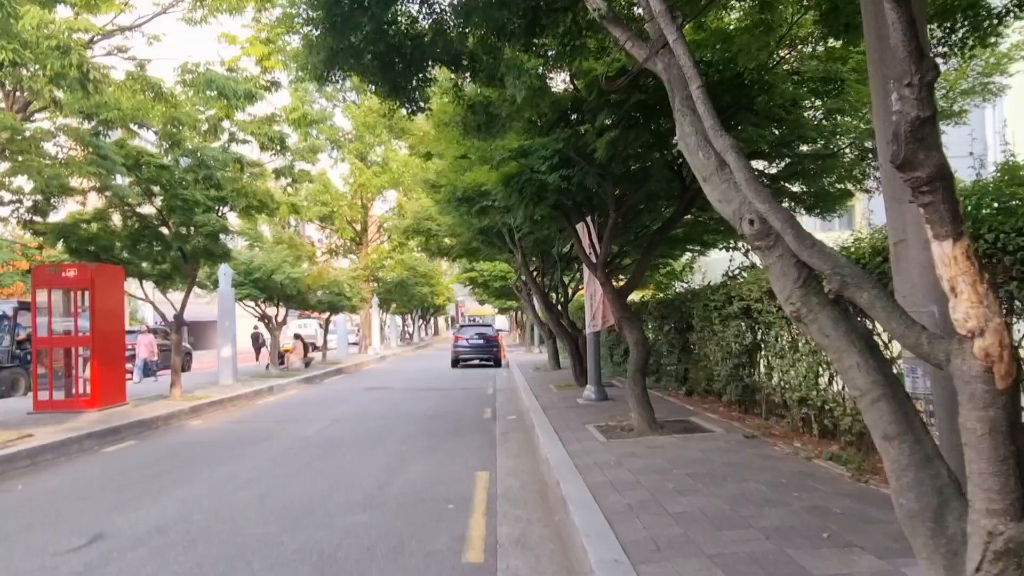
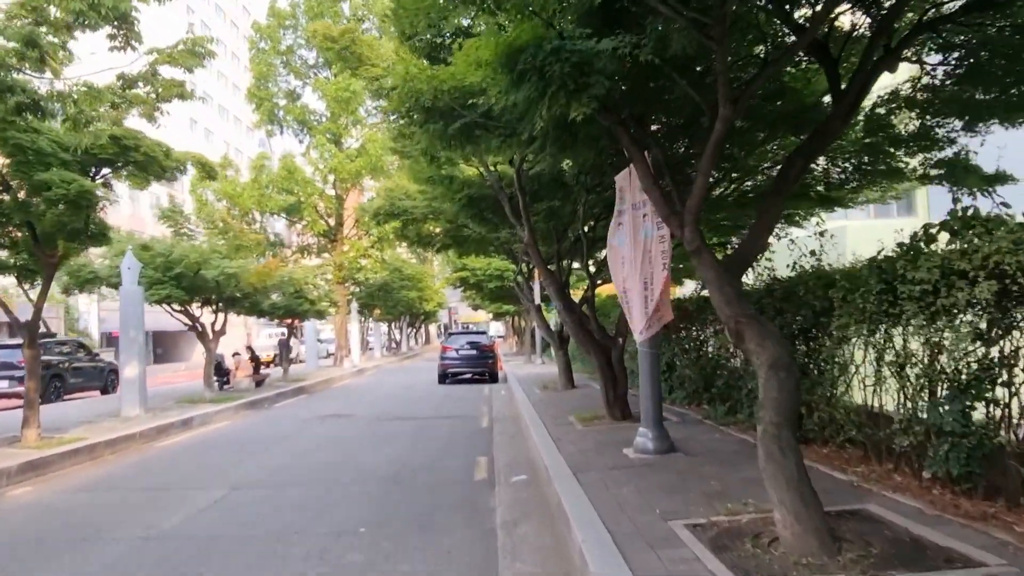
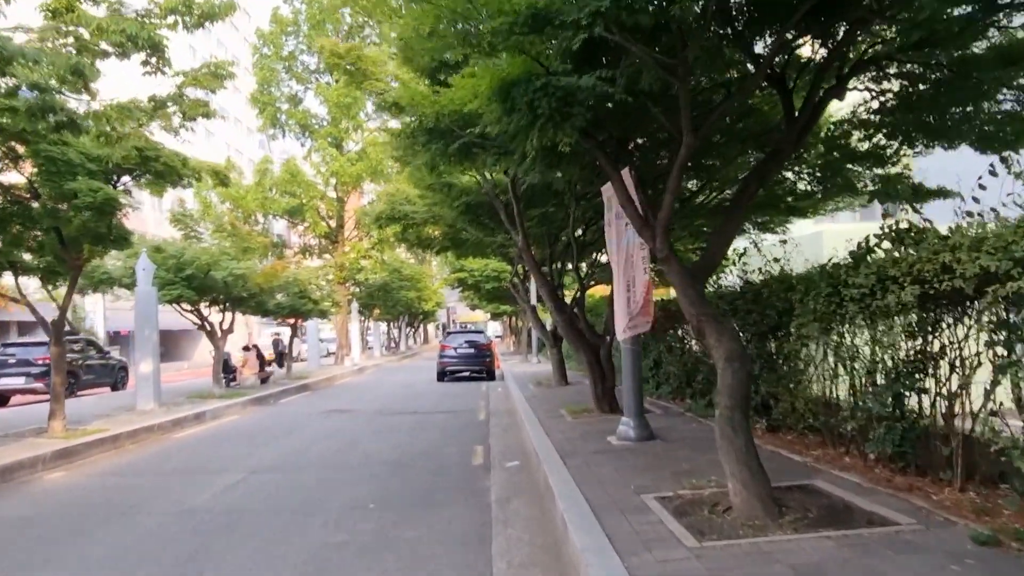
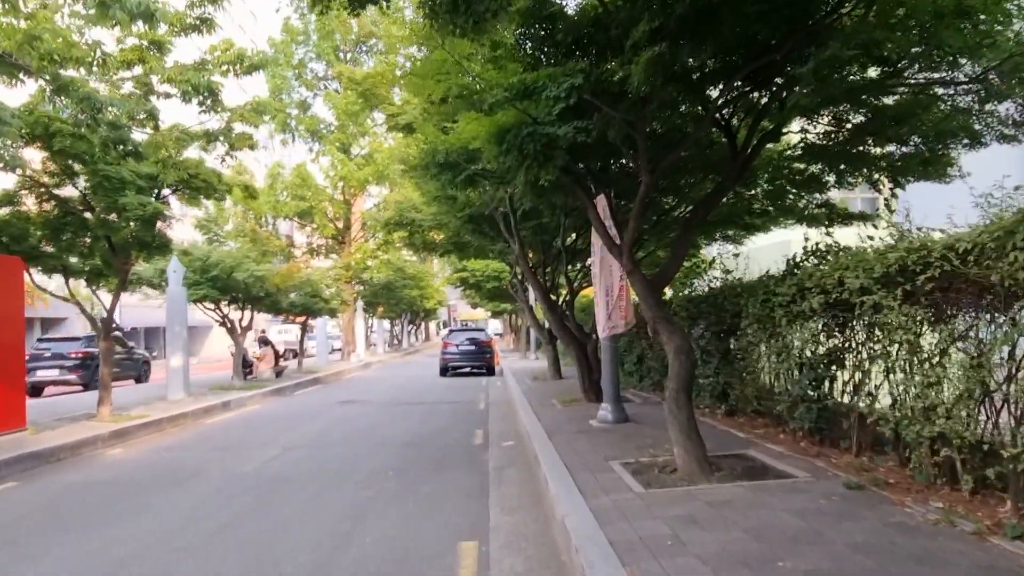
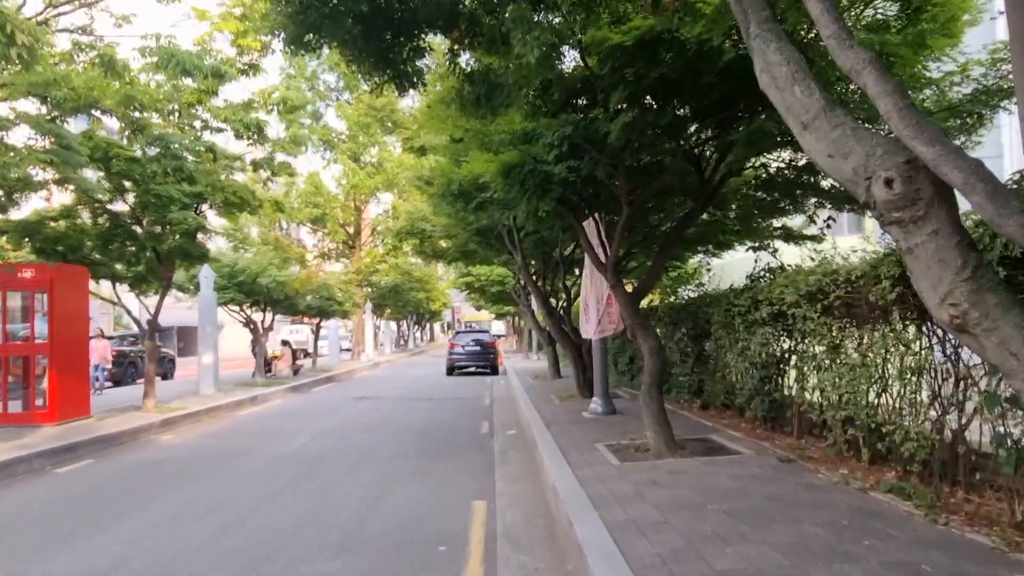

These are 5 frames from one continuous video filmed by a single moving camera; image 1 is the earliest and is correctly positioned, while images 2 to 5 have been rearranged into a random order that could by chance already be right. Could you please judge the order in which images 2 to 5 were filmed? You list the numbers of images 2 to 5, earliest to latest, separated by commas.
5, 4, 3, 2
